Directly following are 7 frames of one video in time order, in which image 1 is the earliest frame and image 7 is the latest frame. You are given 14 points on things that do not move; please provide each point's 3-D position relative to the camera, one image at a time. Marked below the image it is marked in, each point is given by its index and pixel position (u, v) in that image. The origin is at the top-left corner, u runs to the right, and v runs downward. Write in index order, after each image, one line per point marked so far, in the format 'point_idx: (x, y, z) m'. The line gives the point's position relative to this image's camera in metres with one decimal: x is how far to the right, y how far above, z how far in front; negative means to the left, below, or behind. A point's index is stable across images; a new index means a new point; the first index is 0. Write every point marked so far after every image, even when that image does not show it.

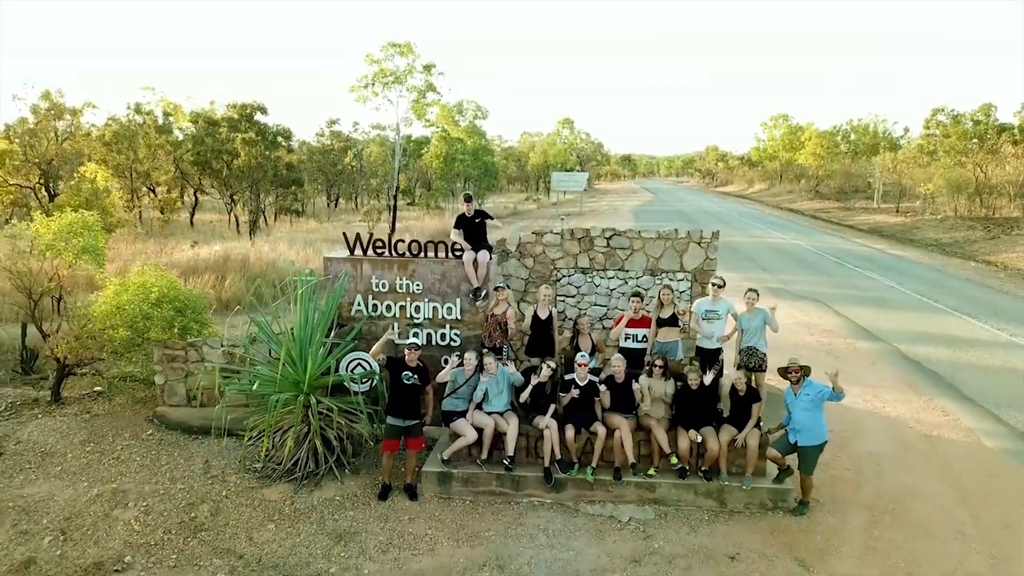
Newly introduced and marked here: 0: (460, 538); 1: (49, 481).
0: (-0.3, -1.6, +5.3) m
1: (-3.4, -1.4, +6.1) m
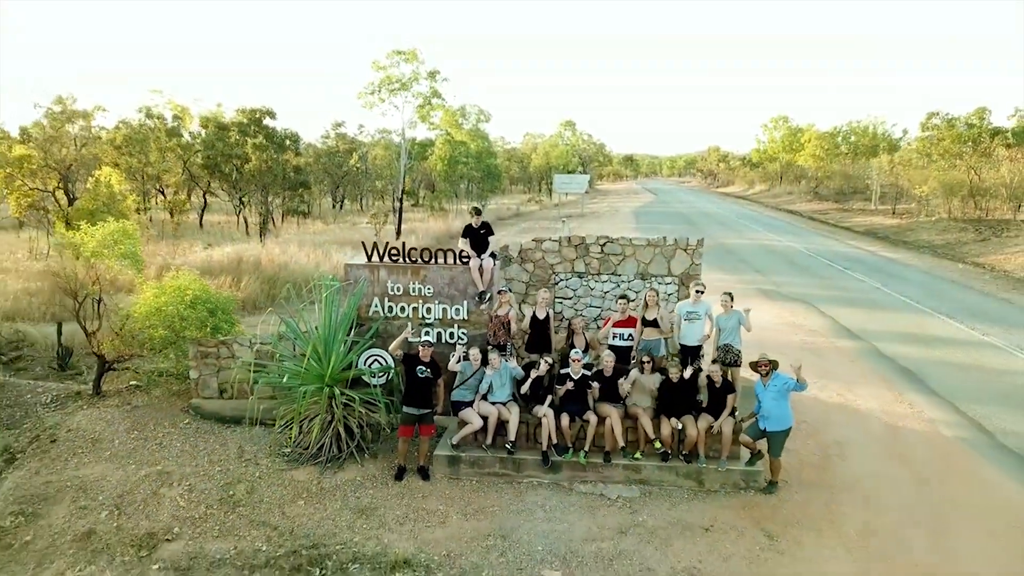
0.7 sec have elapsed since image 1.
0: (-0.3, -1.6, +6.0) m
1: (-3.4, -1.4, +6.8) m
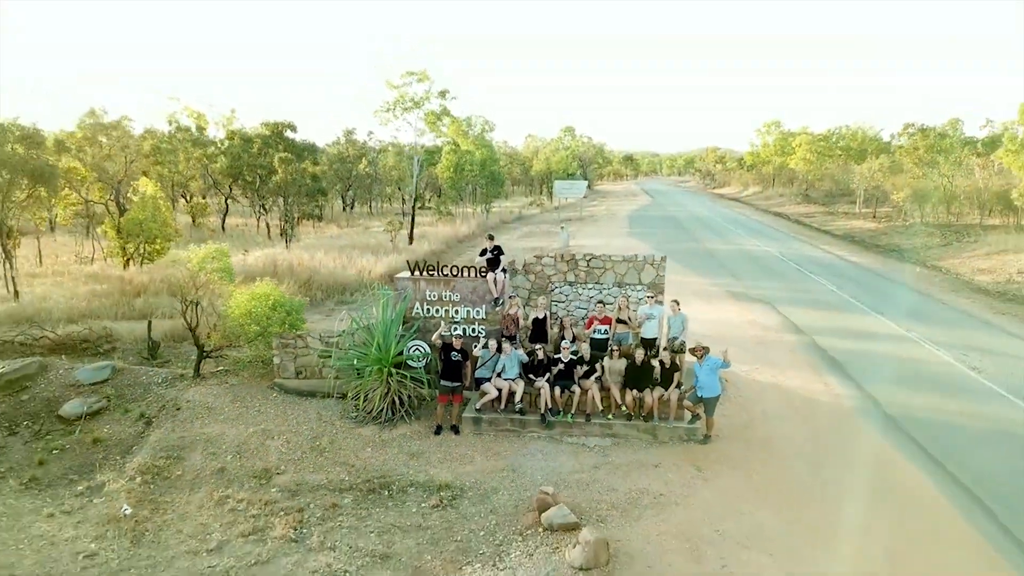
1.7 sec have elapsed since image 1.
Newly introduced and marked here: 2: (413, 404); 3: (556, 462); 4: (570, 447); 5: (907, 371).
0: (-0.2, -1.7, +8.4) m
1: (-3.3, -1.5, +9.3) m
2: (-1.1, -1.3, +9.4) m
3: (+0.4, -1.7, +8.2) m
4: (+0.6, -1.7, +8.6) m
5: (+5.5, -1.2, +11.5) m
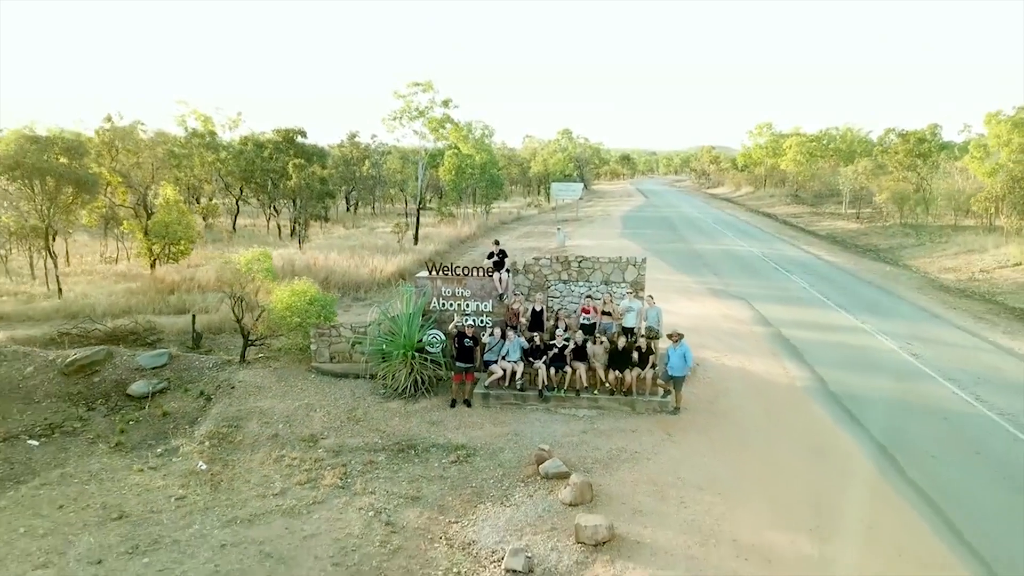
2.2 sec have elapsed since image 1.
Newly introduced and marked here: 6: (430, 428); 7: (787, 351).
0: (-0.2, -1.7, +10.2) m
1: (-3.3, -1.5, +11.0) m
2: (-1.1, -1.3, +11.1) m
3: (+0.5, -1.7, +10.0) m
4: (+0.6, -1.6, +10.3) m
5: (+5.5, -1.1, +13.2) m
6: (-1.0, -1.7, +10.1) m
7: (+4.6, -1.1, +13.7) m
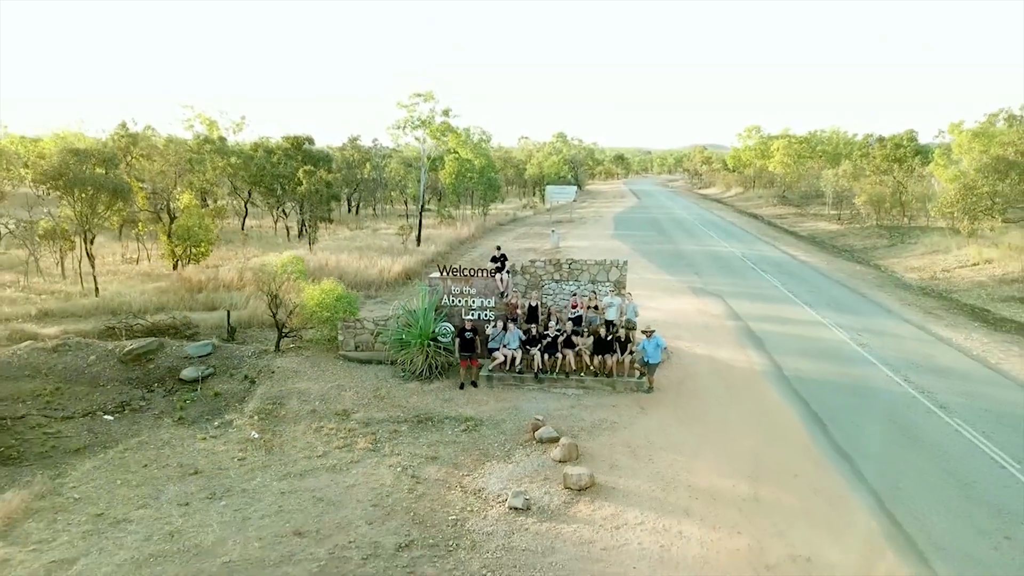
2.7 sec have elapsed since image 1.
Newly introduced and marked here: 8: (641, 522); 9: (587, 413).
0: (-0.2, -1.7, +12.1) m
1: (-3.3, -1.5, +13.0) m
2: (-1.1, -1.3, +13.1) m
3: (+0.5, -1.7, +12.0) m
4: (+0.6, -1.6, +12.3) m
5: (+5.5, -1.1, +15.2) m
6: (-1.0, -1.7, +12.1) m
7: (+4.6, -1.0, +15.7) m
8: (+1.3, -2.4, +8.4) m
9: (+1.1, -1.8, +11.6) m
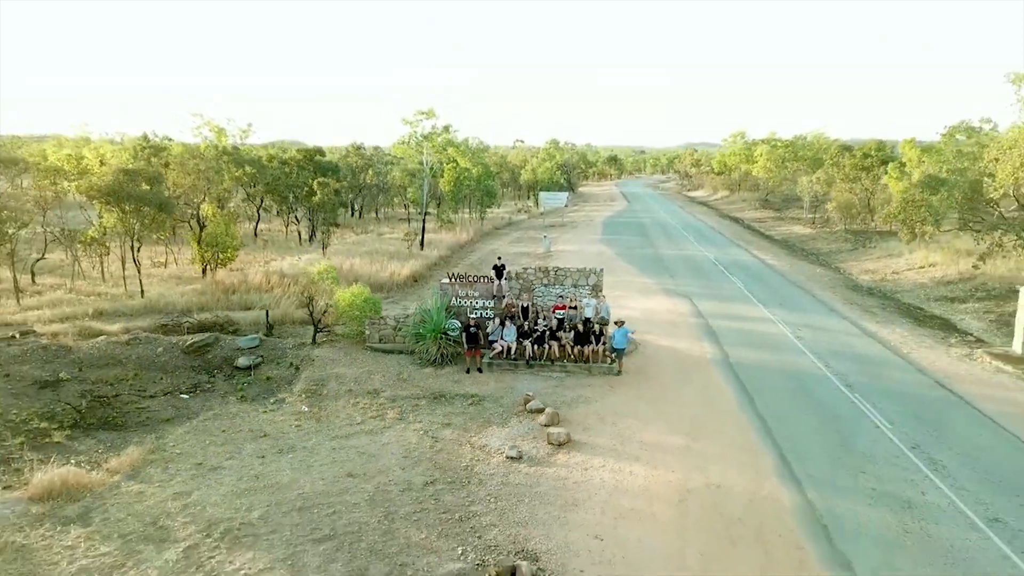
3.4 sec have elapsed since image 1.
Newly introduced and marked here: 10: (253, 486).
0: (-0.3, -1.7, +15.2) m
1: (-3.3, -1.6, +16.0) m
2: (-1.2, -1.3, +16.1) m
3: (+0.4, -1.8, +15.0) m
4: (+0.6, -1.7, +15.3) m
5: (+5.4, -1.1, +18.3) m
6: (-1.1, -1.8, +15.1) m
7: (+4.5, -1.1, +18.8) m
8: (+1.3, -2.5, +11.4) m
9: (+1.0, -1.8, +14.6) m
10: (-3.6, -2.7, +11.3) m
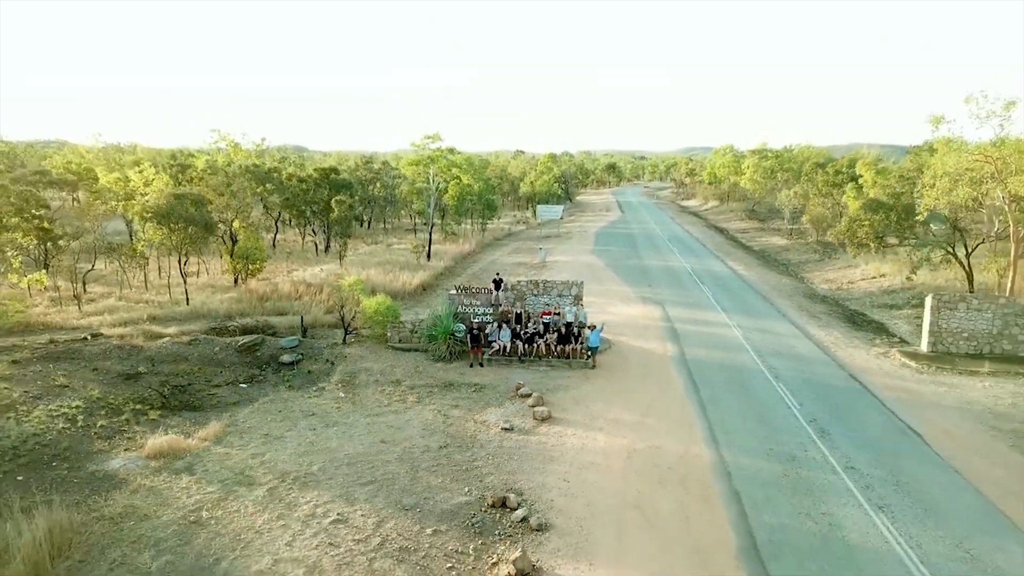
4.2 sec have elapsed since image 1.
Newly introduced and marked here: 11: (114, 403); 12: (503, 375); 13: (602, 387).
0: (-0.4, -2.0, +18.9) m
1: (-3.5, -1.8, +19.7) m
2: (-1.3, -1.6, +19.8) m
3: (+0.3, -2.0, +18.7) m
4: (+0.5, -1.9, +19.0) m
5: (+5.3, -1.4, +21.9) m
6: (-1.2, -2.0, +18.8) m
7: (+4.4, -1.3, +22.4) m
8: (+1.2, -2.7, +15.1) m
9: (+0.9, -2.1, +18.3) m
10: (-3.7, -3.0, +15.0) m
11: (-8.2, -2.4, +17.0) m
12: (-0.2, -2.0, +18.7) m
13: (+2.0, -2.2, +17.9) m
